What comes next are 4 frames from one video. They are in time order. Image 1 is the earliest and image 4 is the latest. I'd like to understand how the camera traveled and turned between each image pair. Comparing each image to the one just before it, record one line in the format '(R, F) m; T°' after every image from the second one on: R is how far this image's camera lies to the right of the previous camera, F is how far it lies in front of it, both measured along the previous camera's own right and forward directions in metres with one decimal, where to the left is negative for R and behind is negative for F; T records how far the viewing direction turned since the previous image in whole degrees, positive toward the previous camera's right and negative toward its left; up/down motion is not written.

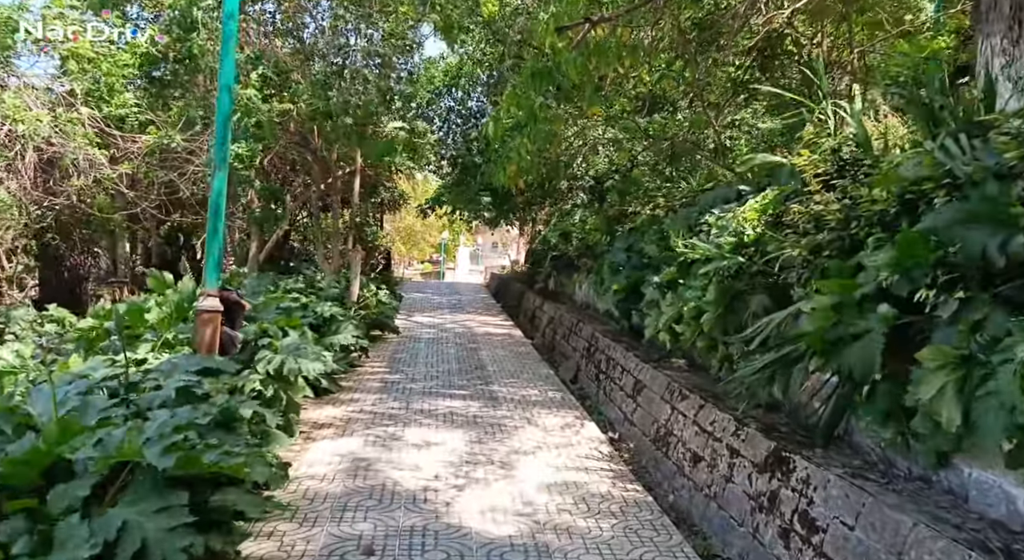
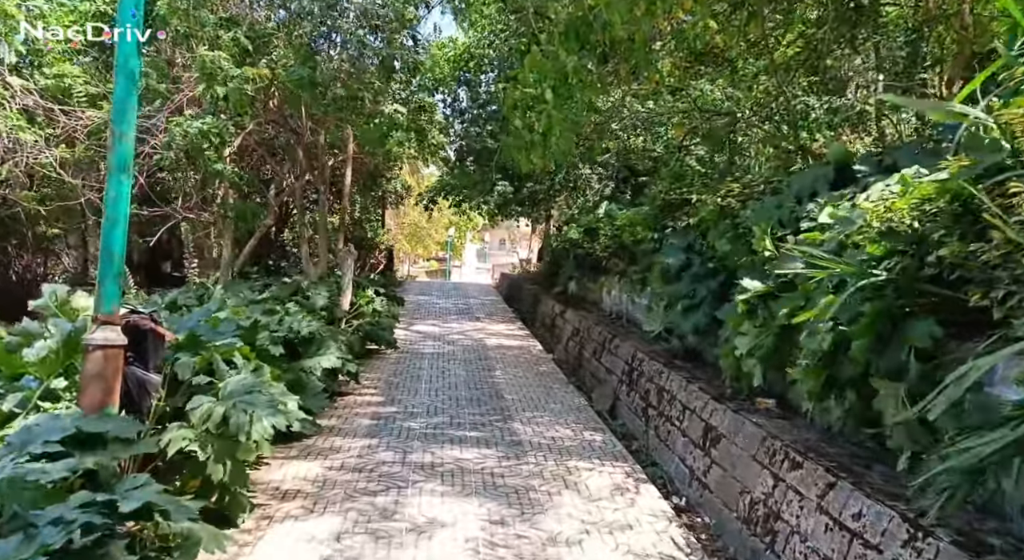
(-0.1, +1.4) m; 0°
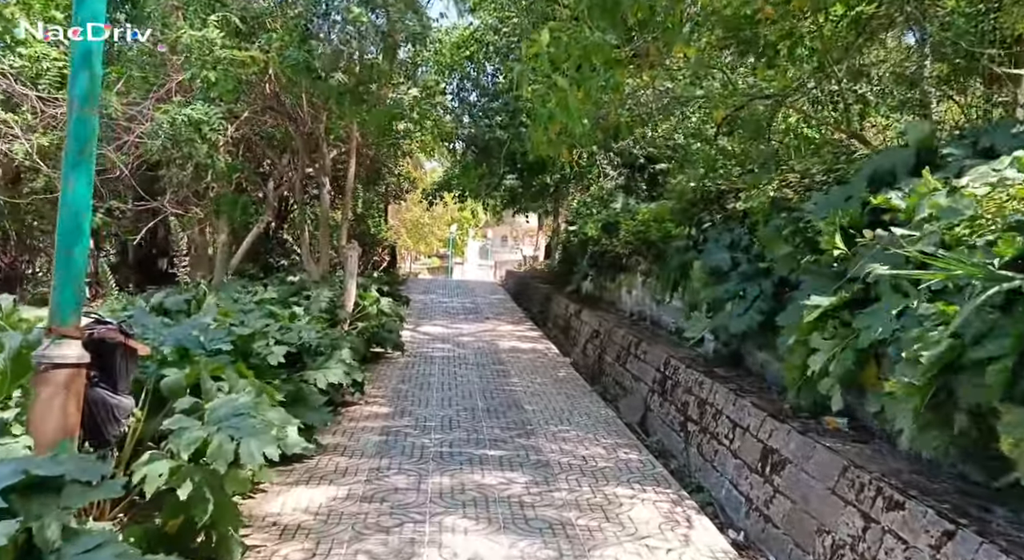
(-0.1, +0.5) m; 0°
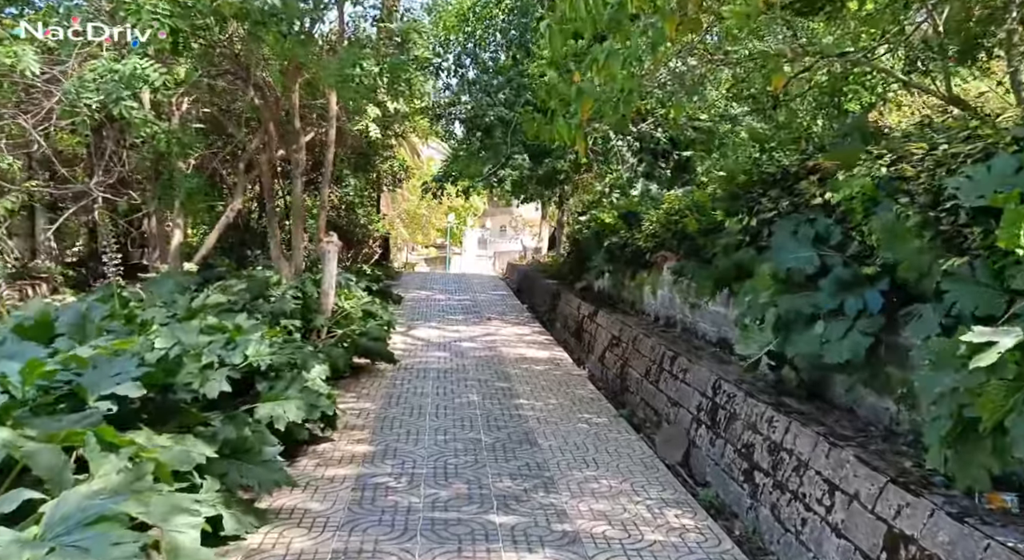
(-0.1, +1.1) m; 0°
